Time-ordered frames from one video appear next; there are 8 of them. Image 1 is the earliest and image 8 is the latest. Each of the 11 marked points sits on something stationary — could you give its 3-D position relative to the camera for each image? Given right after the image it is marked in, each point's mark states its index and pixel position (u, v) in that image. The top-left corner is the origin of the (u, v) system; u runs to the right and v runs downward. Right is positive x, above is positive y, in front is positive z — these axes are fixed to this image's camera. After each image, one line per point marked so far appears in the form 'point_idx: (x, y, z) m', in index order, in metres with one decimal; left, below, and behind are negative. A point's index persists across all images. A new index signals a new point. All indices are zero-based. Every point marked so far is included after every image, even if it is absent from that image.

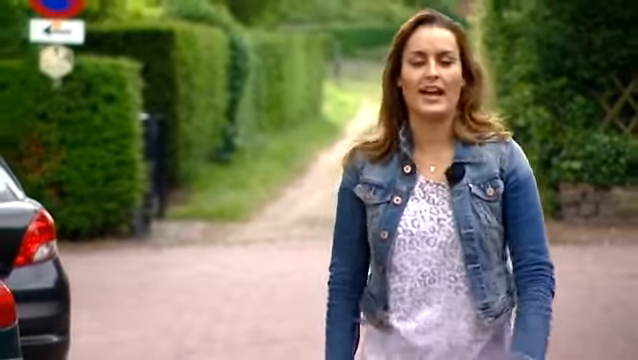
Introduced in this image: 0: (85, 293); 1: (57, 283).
0: (-1.7, -0.8, +12.5) m
1: (-0.9, -0.4, +5.8) m
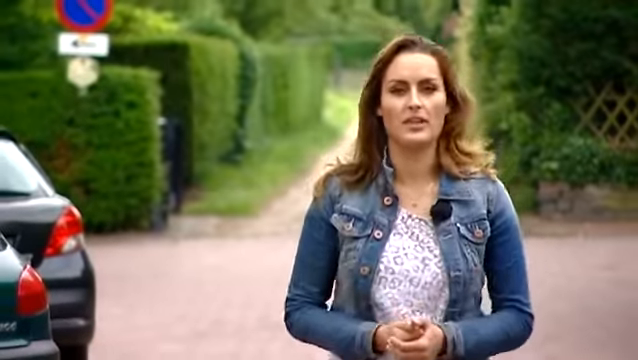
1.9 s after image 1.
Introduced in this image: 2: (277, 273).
0: (-1.7, -0.8, +14.0) m
1: (-1.0, -0.4, +7.3) m
2: (-0.4, -0.8, +14.2) m
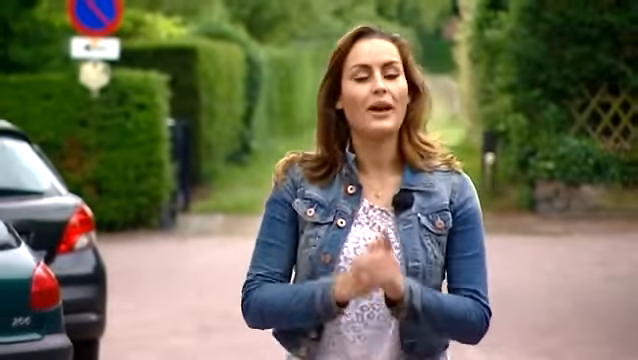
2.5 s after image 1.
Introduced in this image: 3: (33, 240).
0: (-1.7, -0.8, +14.6) m
1: (-1.0, -0.4, +7.9) m
2: (-0.3, -0.8, +14.7) m
3: (-1.3, -0.3, +7.7) m
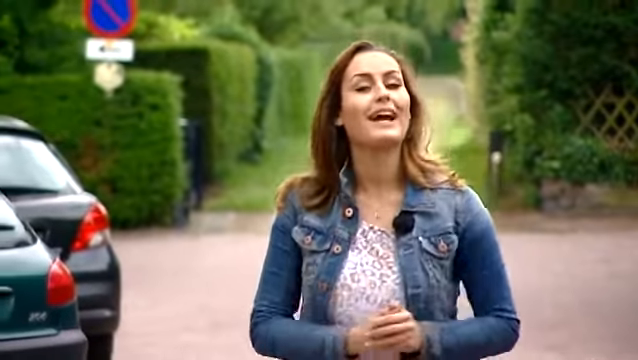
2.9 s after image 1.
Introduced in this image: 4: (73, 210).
0: (-1.6, -0.8, +14.9) m
1: (-1.0, -0.4, +8.2) m
2: (-0.2, -0.8, +15.1) m
3: (-1.3, -0.3, +8.0) m
4: (-1.2, -0.1, +8.1) m
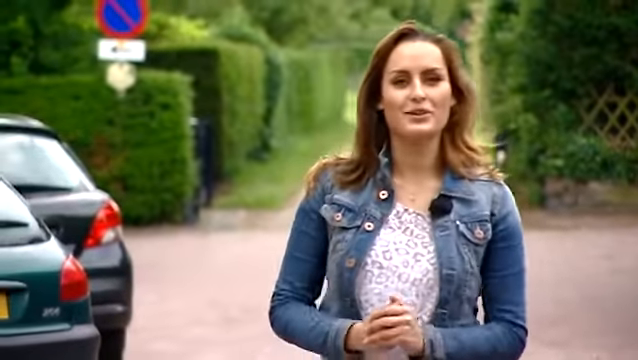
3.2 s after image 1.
0: (-1.5, -0.8, +15.3) m
1: (-1.0, -0.4, +8.5) m
2: (-0.2, -0.8, +15.4) m
3: (-1.2, -0.2, +8.3) m
4: (-1.1, -0.1, +8.5) m
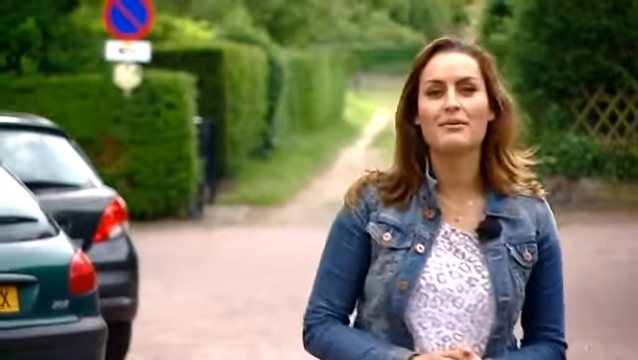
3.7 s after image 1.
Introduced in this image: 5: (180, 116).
0: (-1.5, -0.8, +15.8) m
1: (-1.0, -0.4, +9.1) m
2: (-0.2, -0.7, +16.0) m
3: (-1.2, -0.3, +8.9) m
4: (-1.1, -0.1, +9.0) m
5: (-1.5, +0.7, +18.1) m
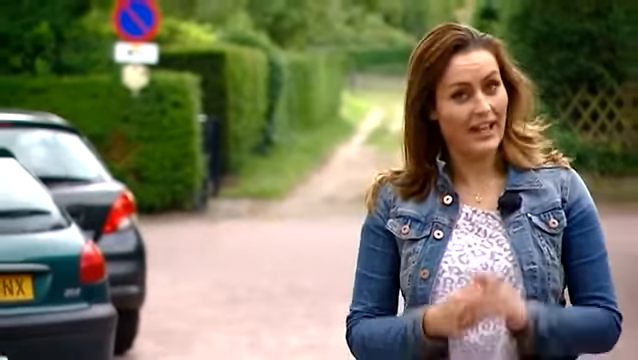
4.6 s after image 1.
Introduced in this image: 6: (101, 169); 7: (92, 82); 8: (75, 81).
0: (-1.6, -0.7, +16.8) m
1: (-1.0, -0.4, +10.1) m
2: (-0.2, -0.7, +17.0) m
3: (-1.3, -0.2, +9.9) m
4: (-1.2, -0.1, +10.1) m
5: (-1.5, +0.7, +19.1) m
6: (-1.3, +0.1, +10.5) m
7: (-2.5, +1.1, +19.1) m
8: (-2.7, +1.1, +19.2) m
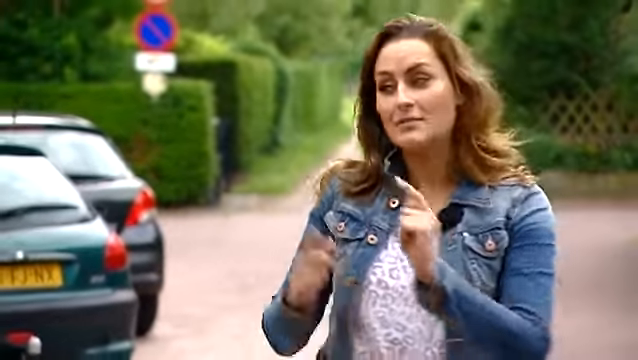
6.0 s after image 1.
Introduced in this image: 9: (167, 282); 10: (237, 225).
0: (-1.6, -0.7, +18.7) m
1: (-1.1, -0.4, +12.0) m
2: (-0.2, -0.7, +18.8) m
3: (-1.4, -0.2, +11.8) m
4: (-1.3, -0.1, +11.9) m
5: (-1.4, +0.8, +21.0) m
6: (-1.3, +0.1, +12.4) m
7: (-2.5, +1.1, +21.0) m
8: (-2.7, +1.1, +21.1) m
9: (-1.5, -0.9, +16.6) m
10: (-1.0, -0.5, +19.7) m
